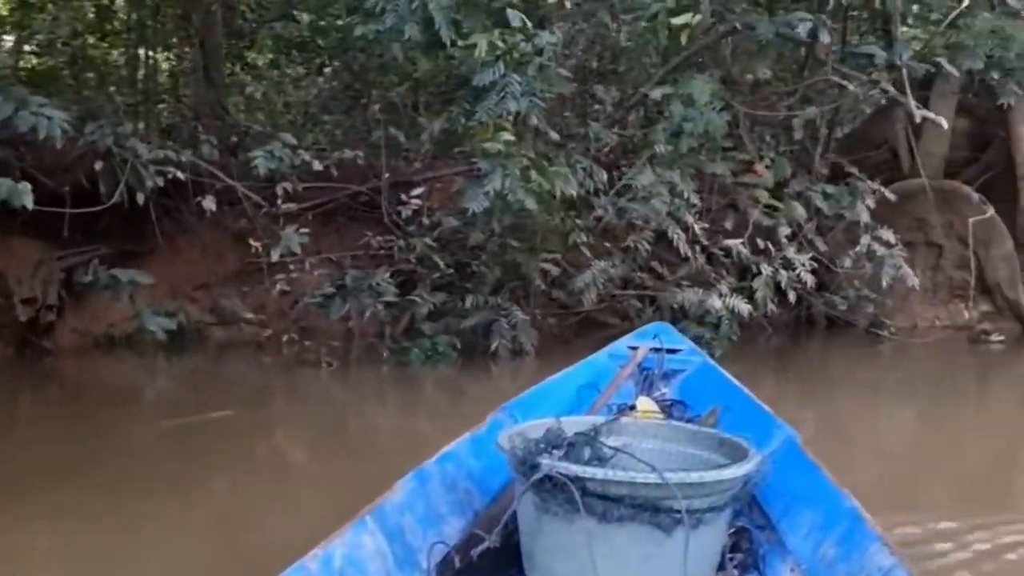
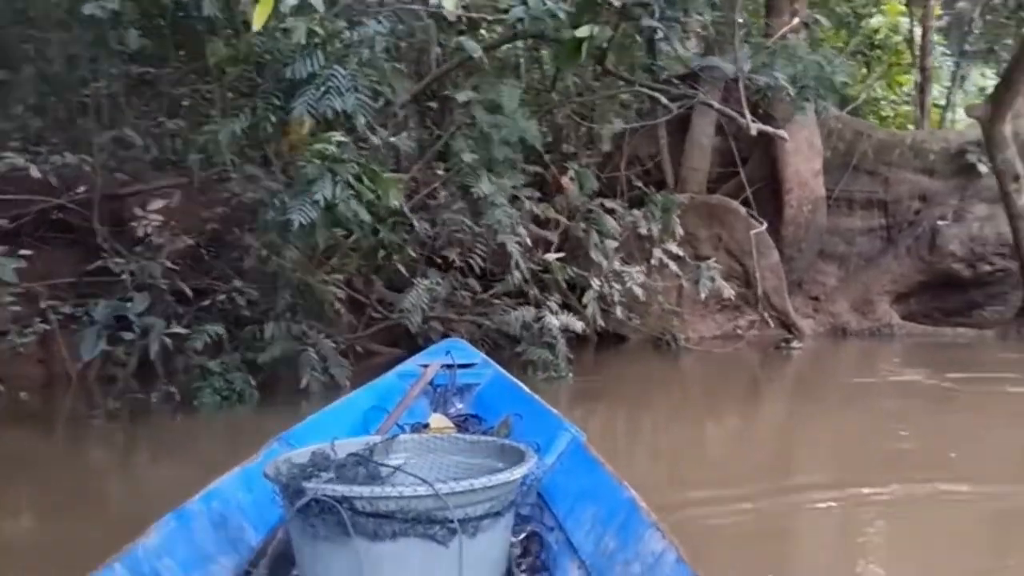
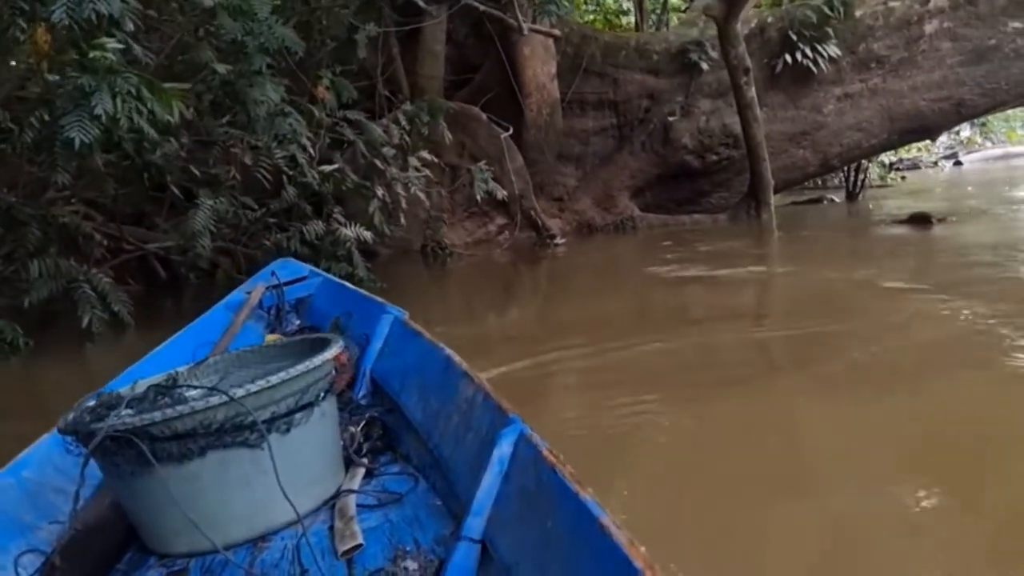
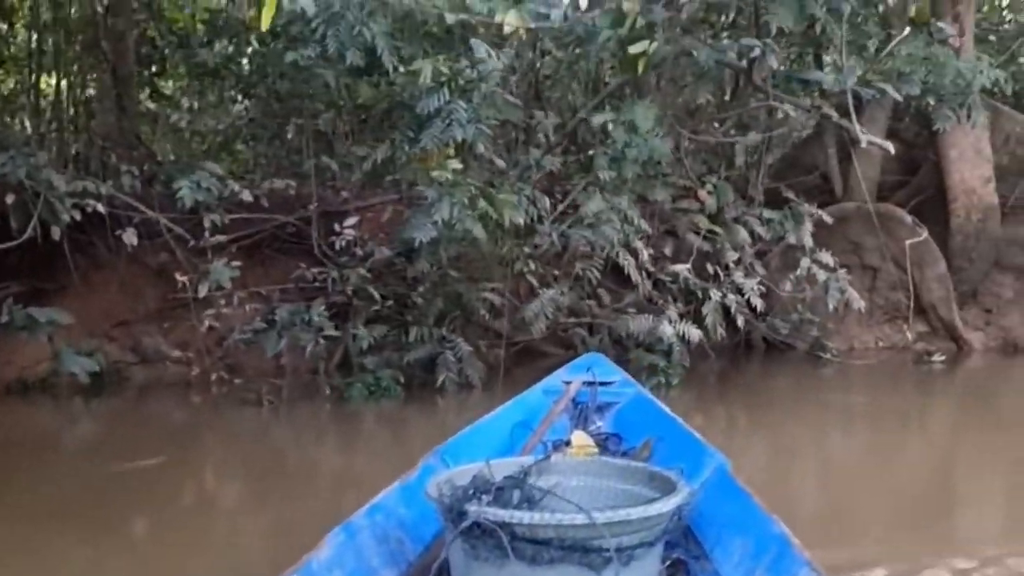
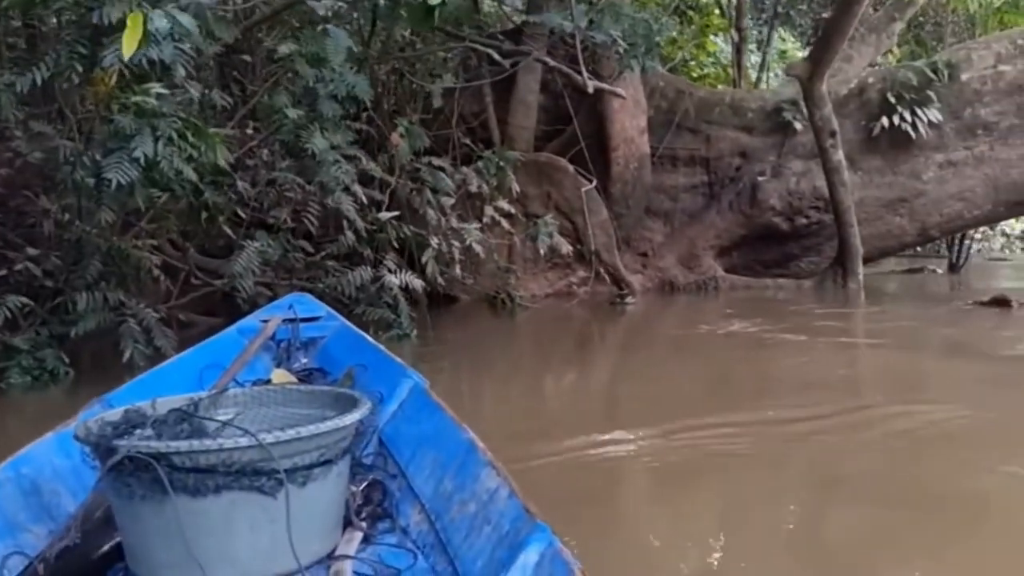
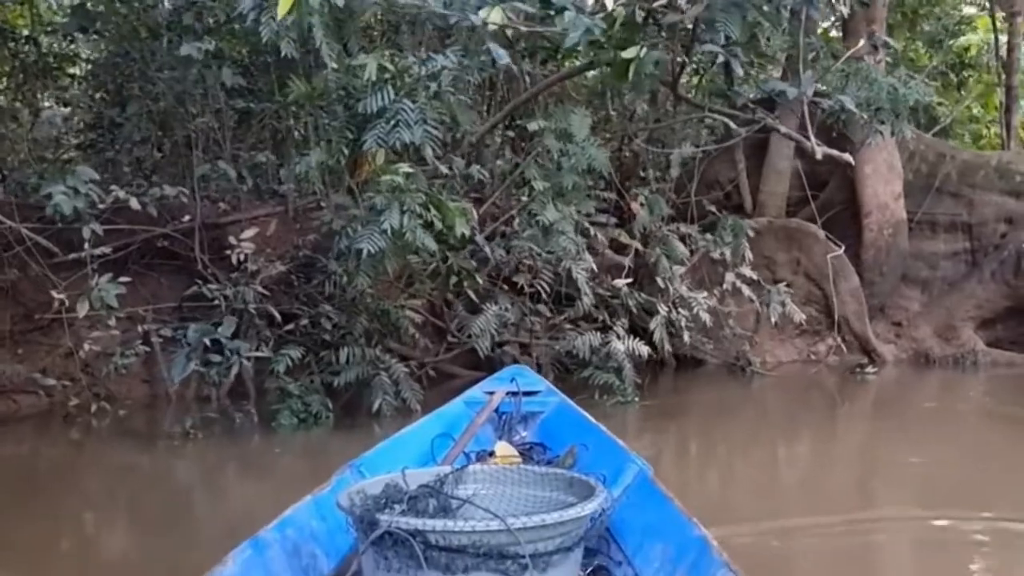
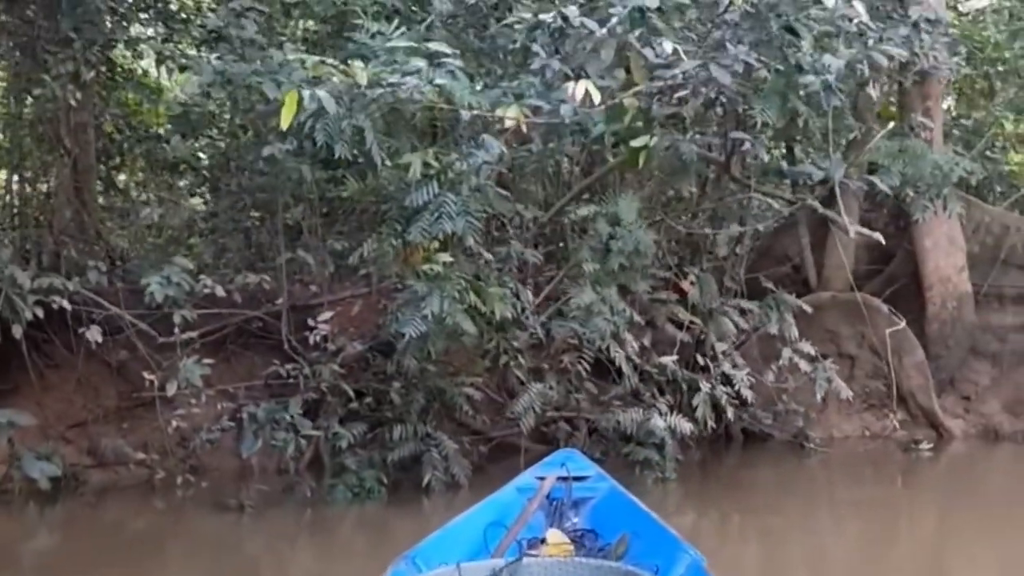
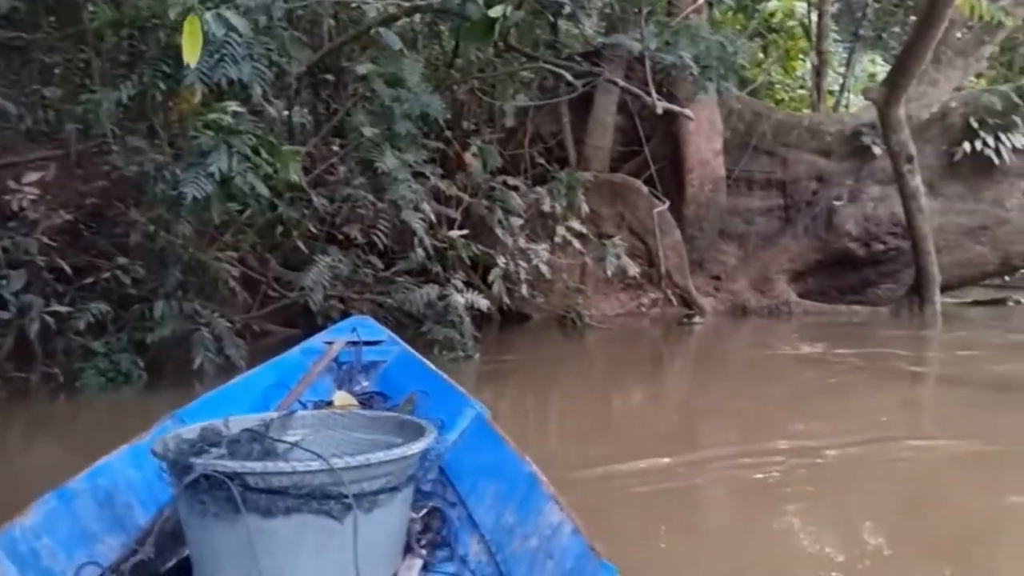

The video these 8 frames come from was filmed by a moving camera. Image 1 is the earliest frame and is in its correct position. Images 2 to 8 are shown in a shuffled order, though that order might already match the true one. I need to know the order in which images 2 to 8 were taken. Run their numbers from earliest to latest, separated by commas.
4, 7, 6, 2, 8, 5, 3
